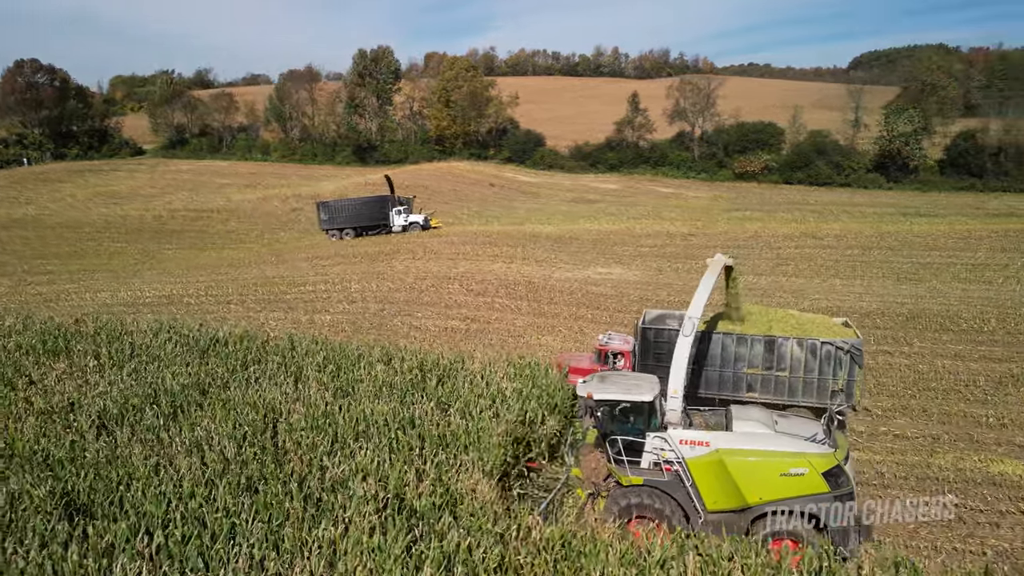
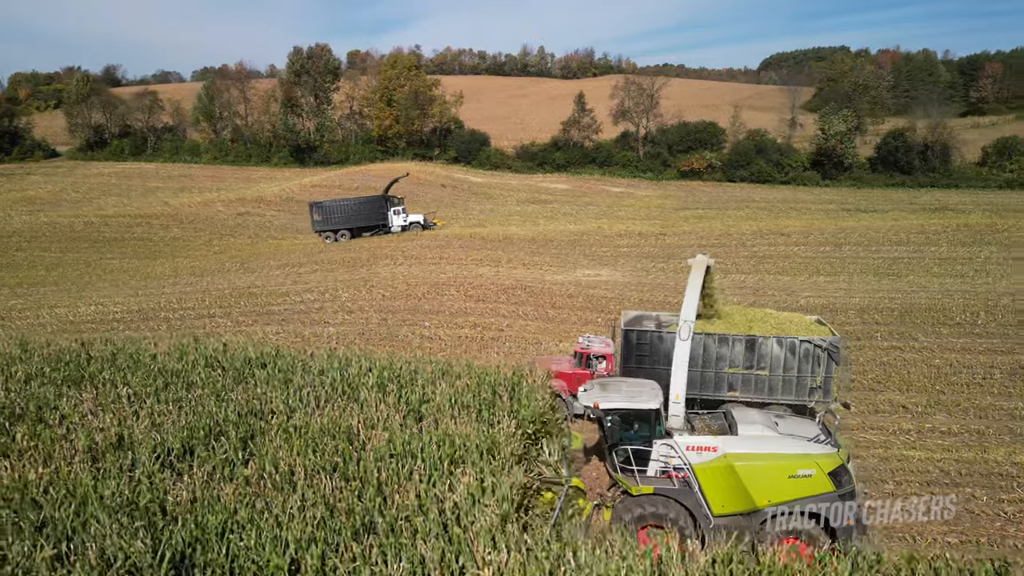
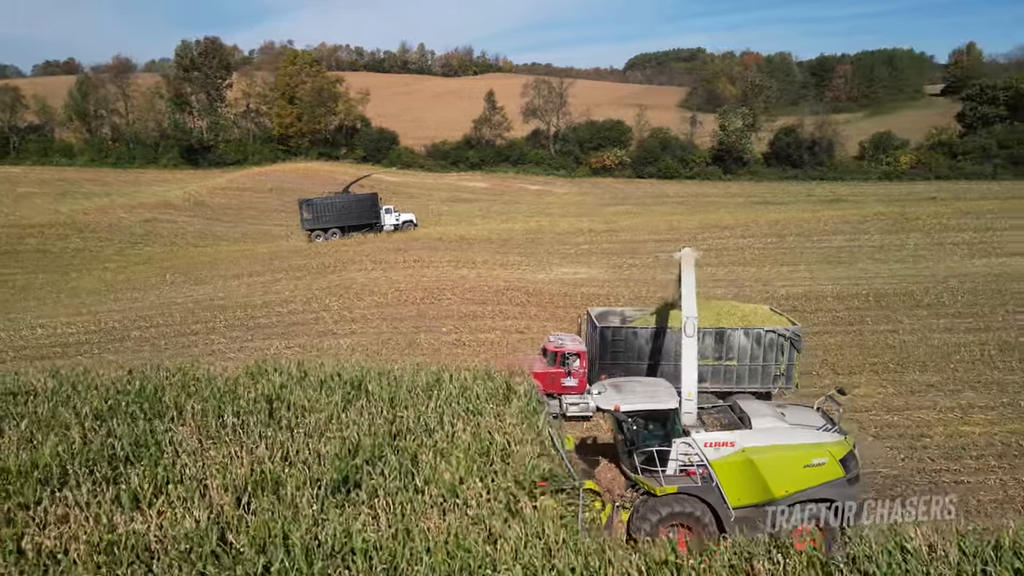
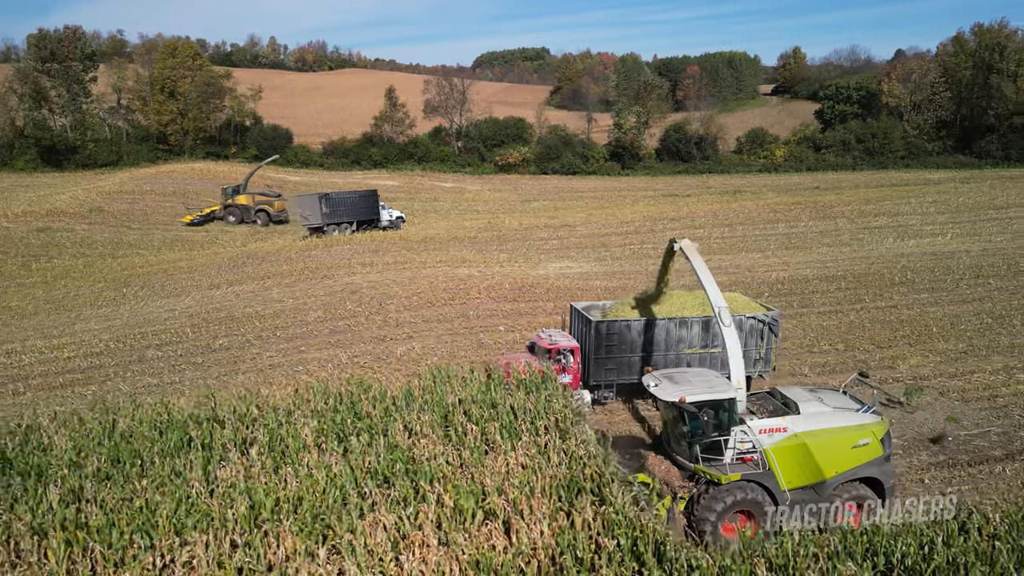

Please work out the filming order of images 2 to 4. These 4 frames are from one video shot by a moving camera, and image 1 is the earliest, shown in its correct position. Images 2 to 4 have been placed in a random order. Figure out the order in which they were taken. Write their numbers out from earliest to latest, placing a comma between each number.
2, 3, 4
